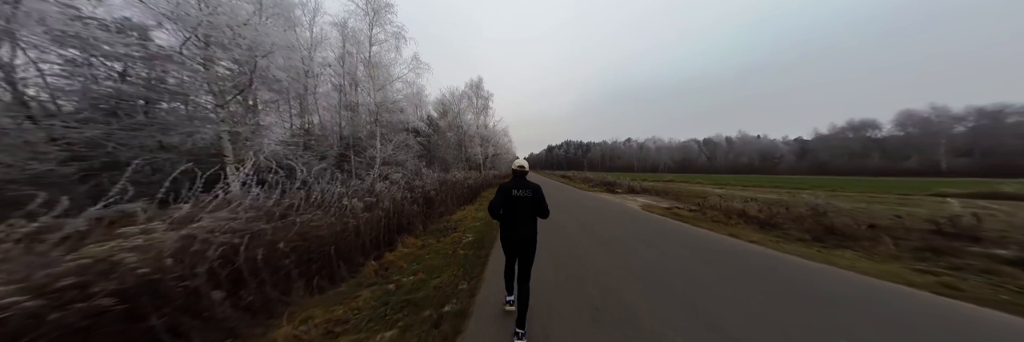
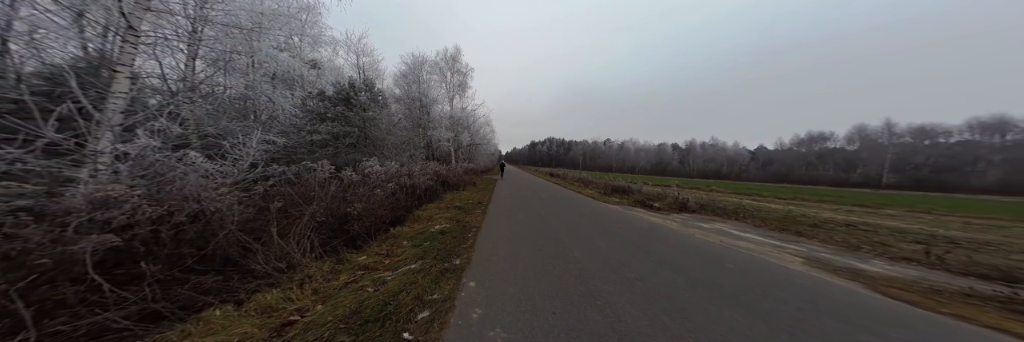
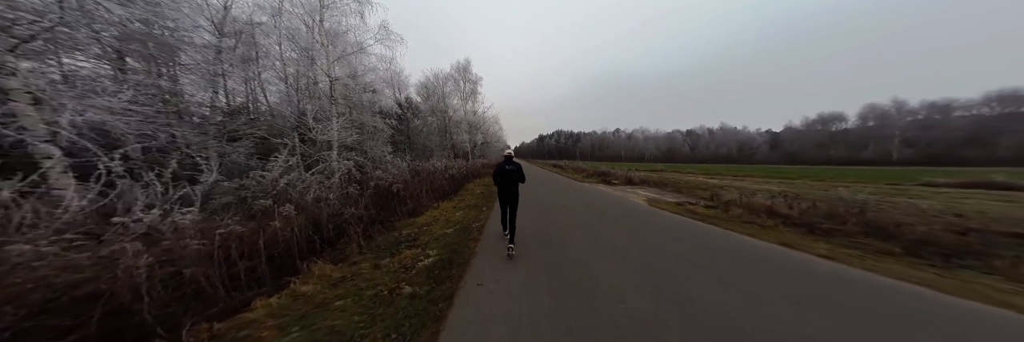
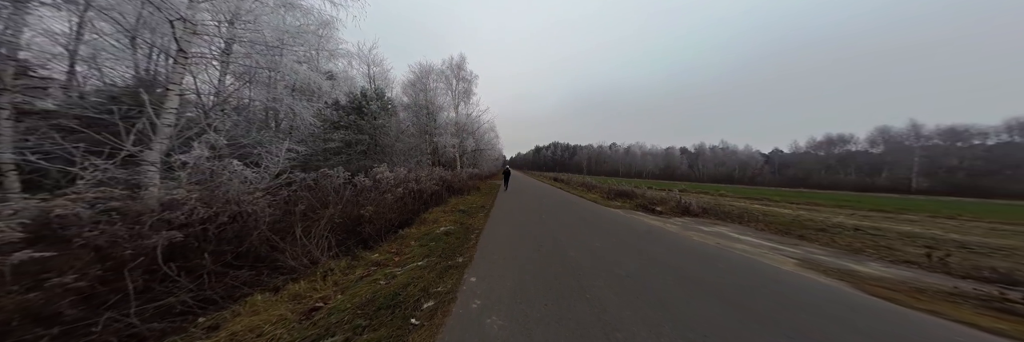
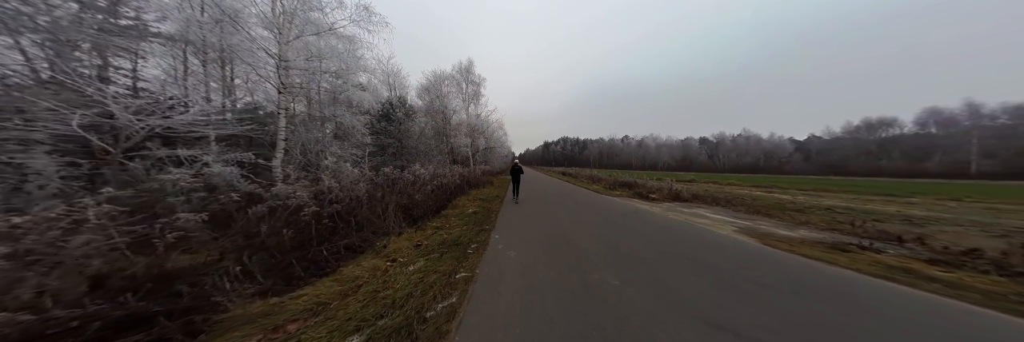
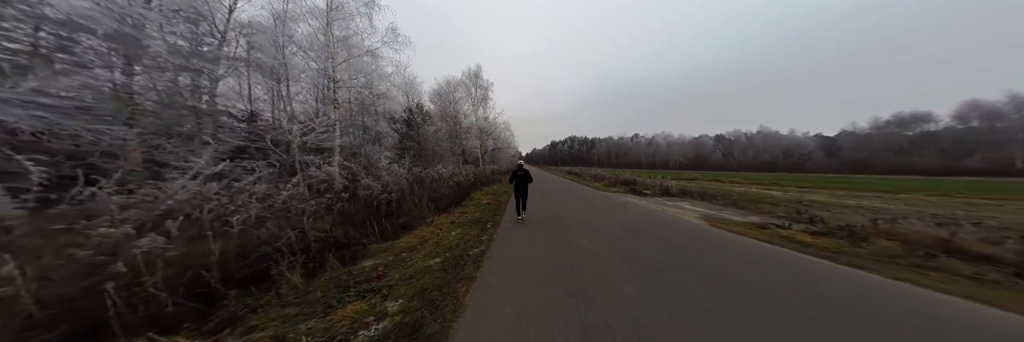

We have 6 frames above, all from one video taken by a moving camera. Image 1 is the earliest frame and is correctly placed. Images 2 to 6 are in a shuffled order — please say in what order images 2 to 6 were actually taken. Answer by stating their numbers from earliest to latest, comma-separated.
3, 6, 5, 4, 2
